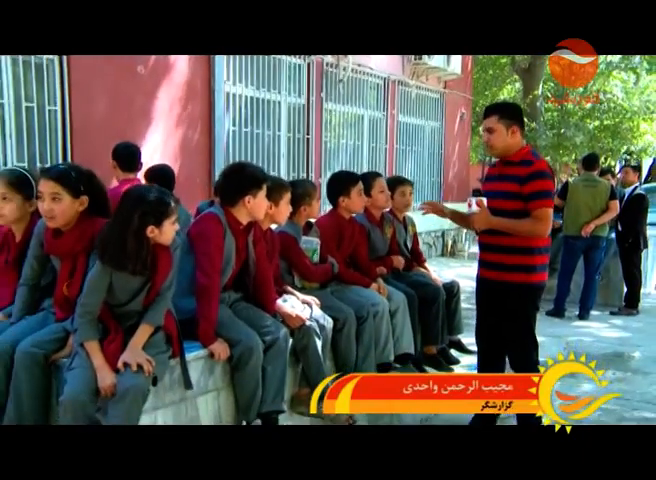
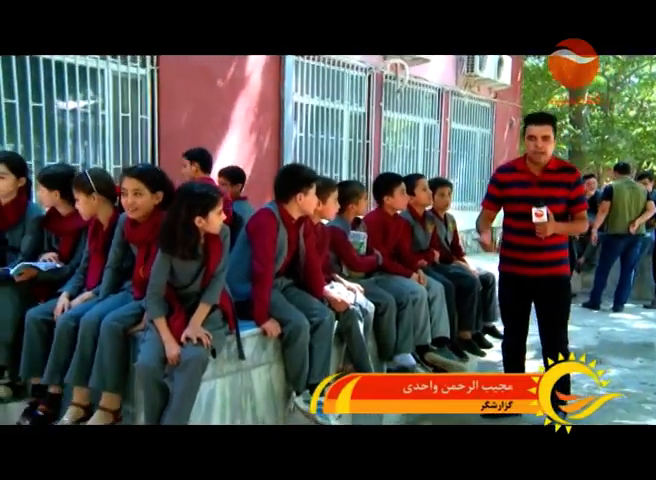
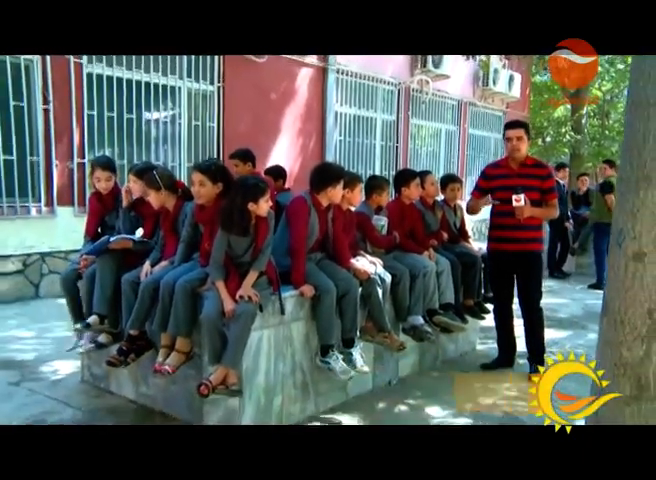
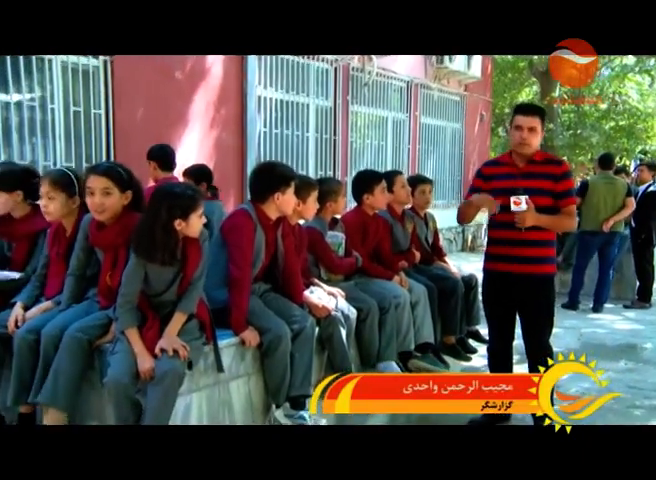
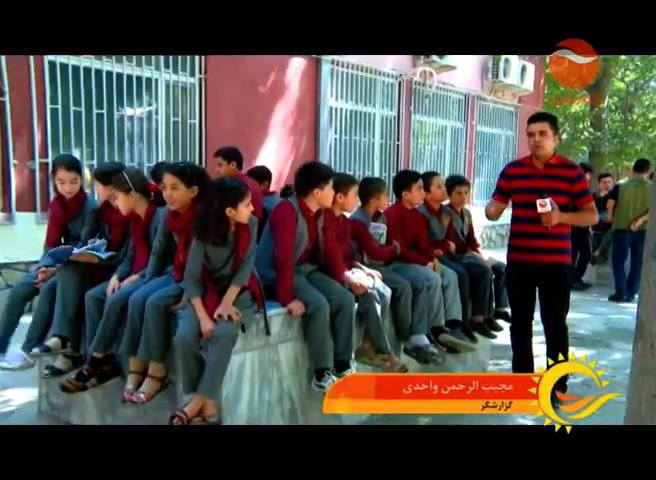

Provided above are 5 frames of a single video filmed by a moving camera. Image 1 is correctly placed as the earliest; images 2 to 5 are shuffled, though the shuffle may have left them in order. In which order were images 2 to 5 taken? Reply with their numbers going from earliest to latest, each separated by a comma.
4, 2, 5, 3
